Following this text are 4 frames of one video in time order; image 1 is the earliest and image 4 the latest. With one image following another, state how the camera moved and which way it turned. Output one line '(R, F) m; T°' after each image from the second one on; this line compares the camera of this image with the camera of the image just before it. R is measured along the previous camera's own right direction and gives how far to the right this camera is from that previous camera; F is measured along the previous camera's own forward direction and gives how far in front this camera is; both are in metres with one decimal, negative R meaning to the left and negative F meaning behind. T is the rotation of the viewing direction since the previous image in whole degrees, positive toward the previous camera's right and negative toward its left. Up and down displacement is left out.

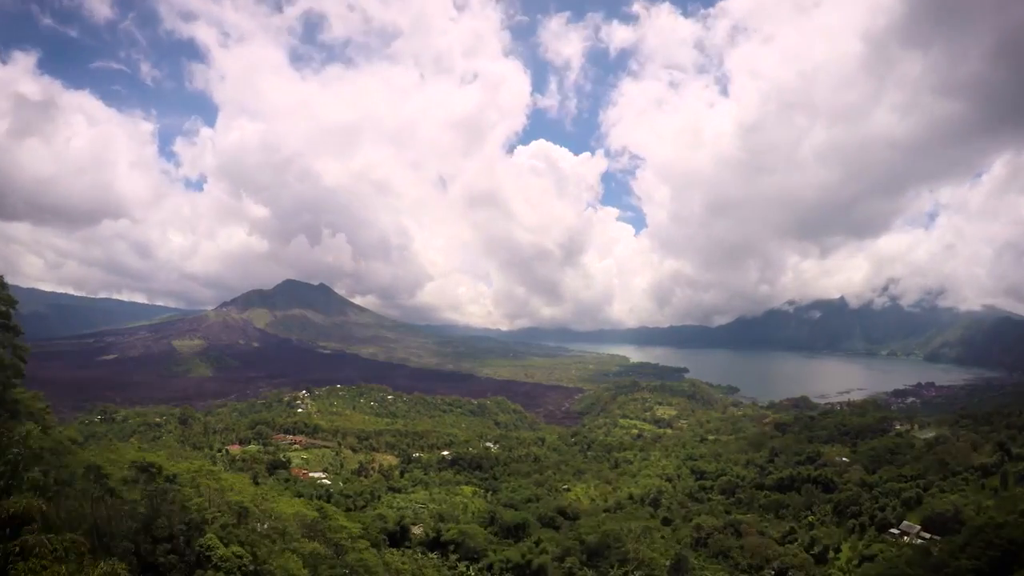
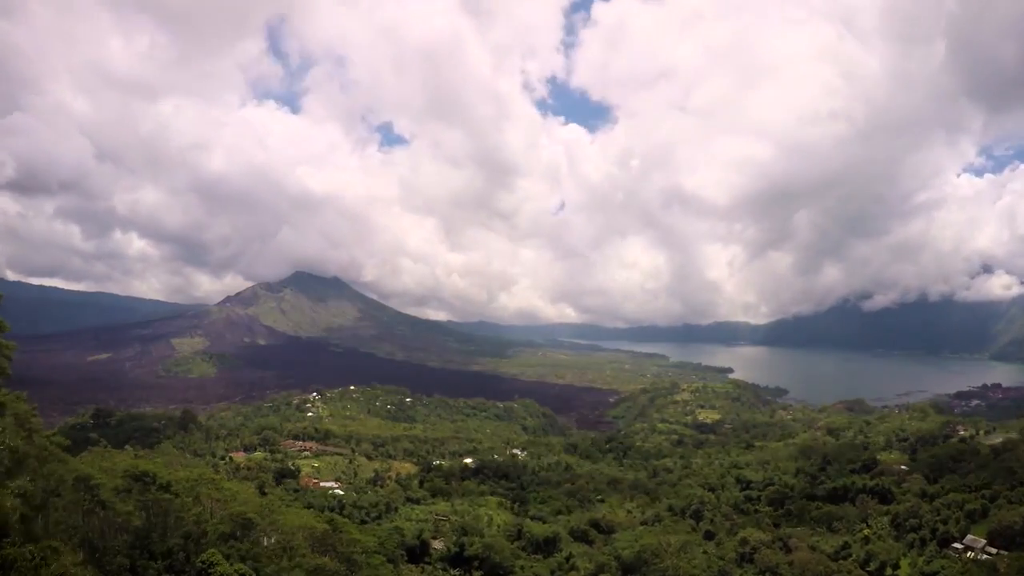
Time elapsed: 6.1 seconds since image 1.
(-0.4, +3.8) m; -2°
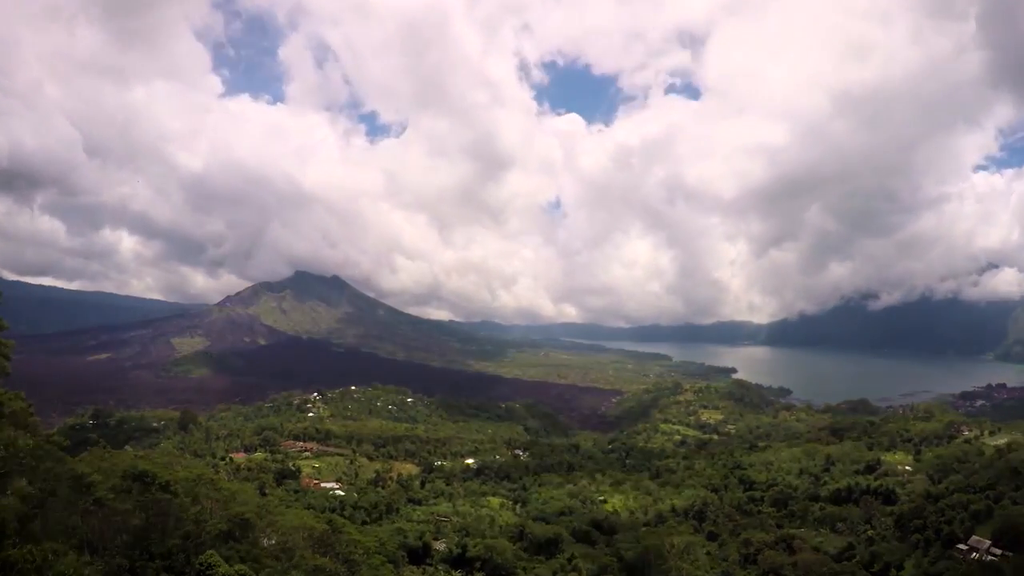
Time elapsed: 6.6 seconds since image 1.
(0.0, +0.3) m; 0°
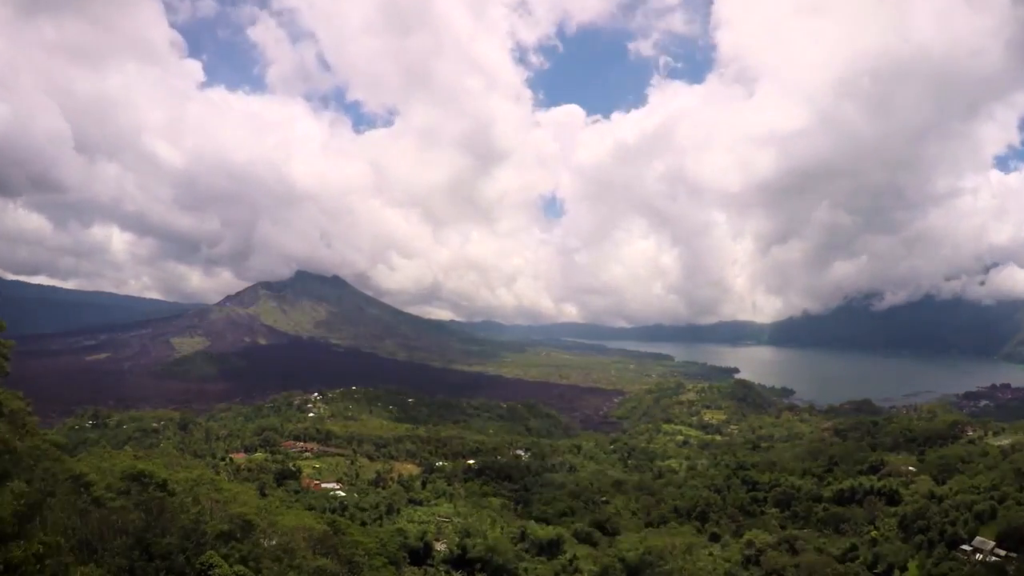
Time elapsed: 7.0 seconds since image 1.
(0.0, +0.2) m; 0°
